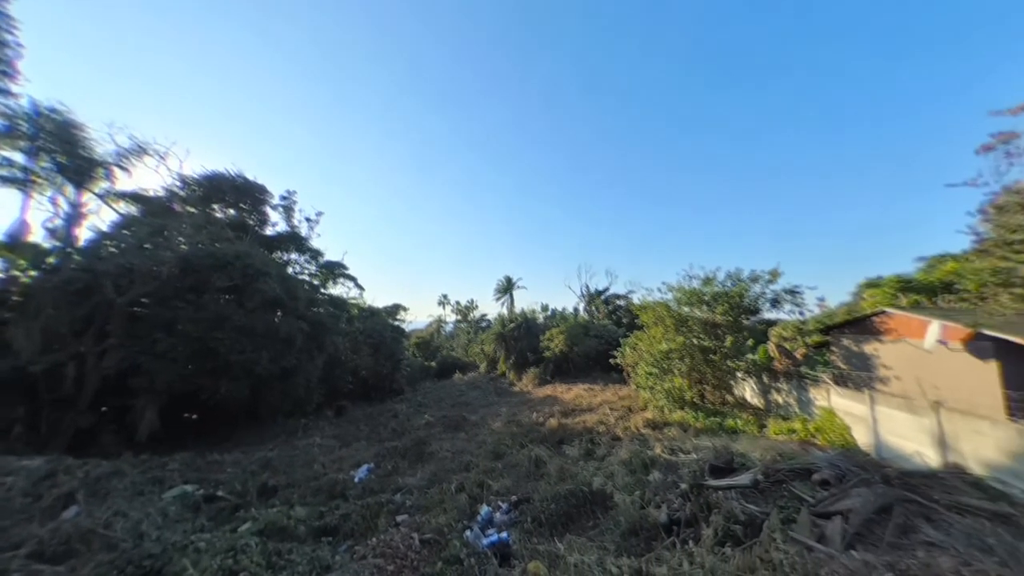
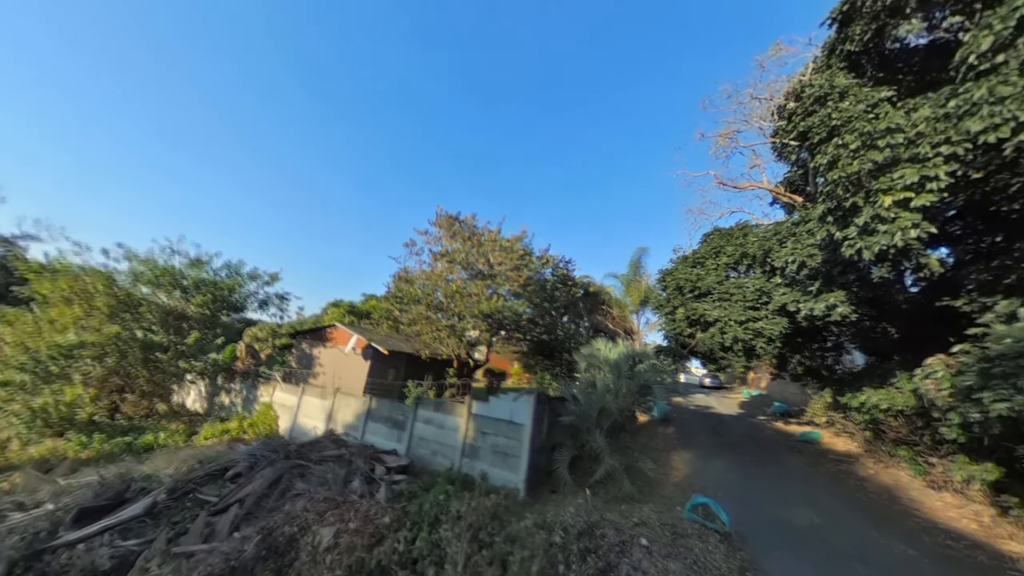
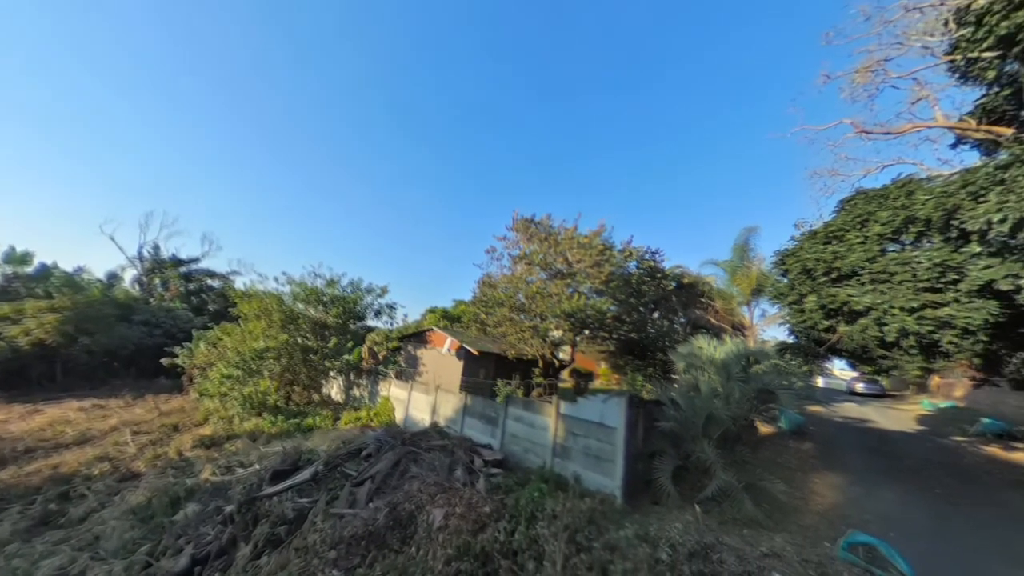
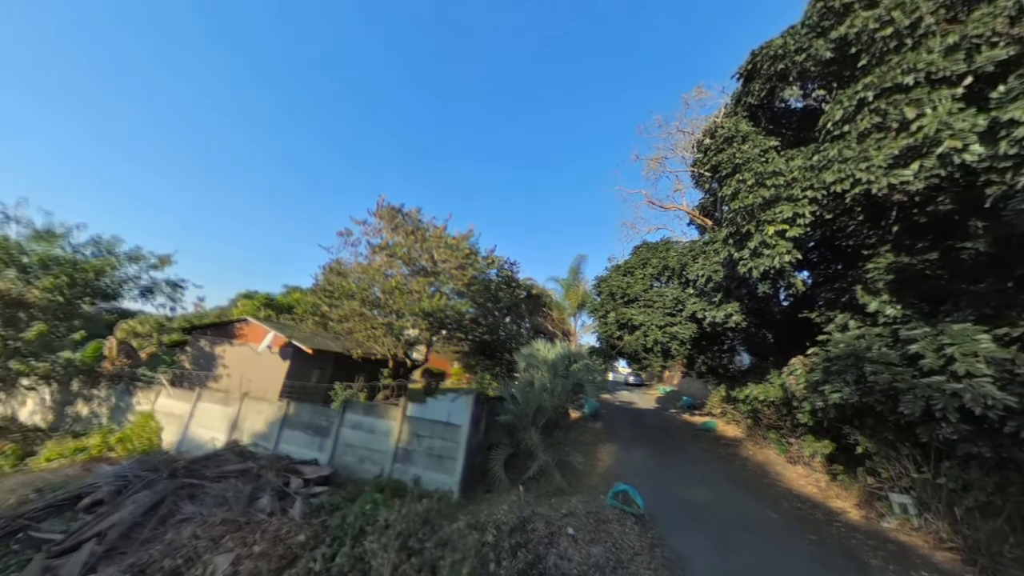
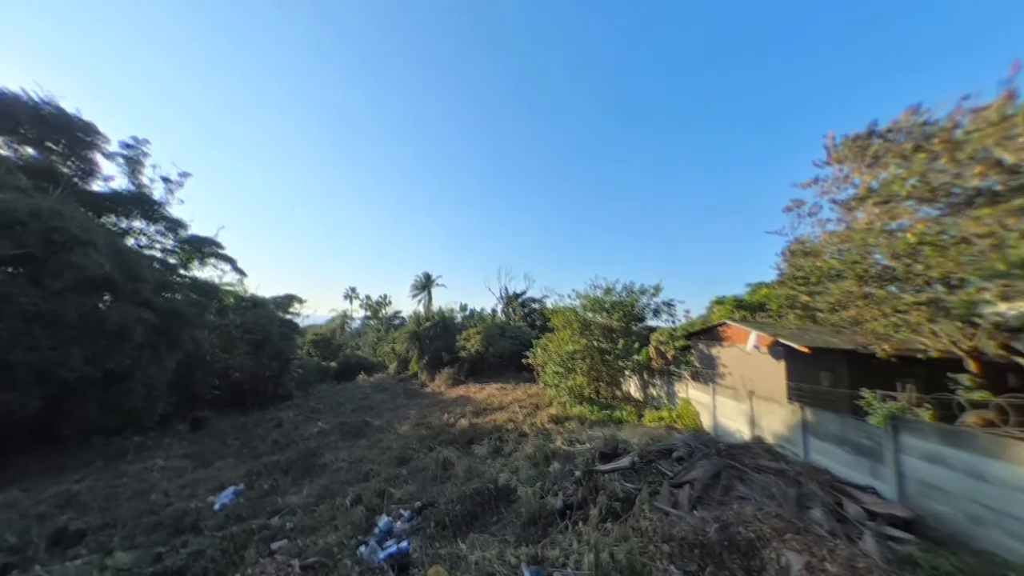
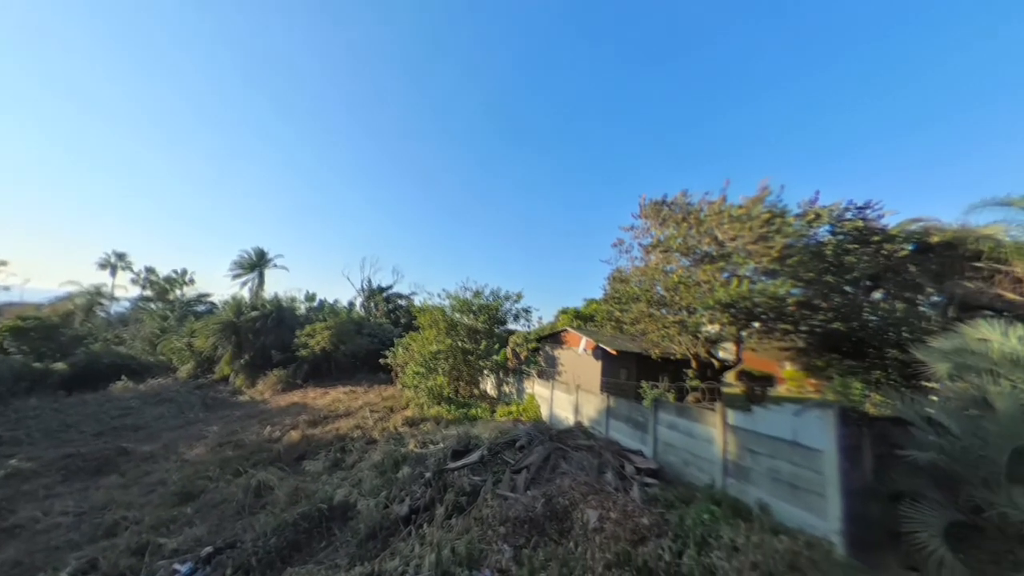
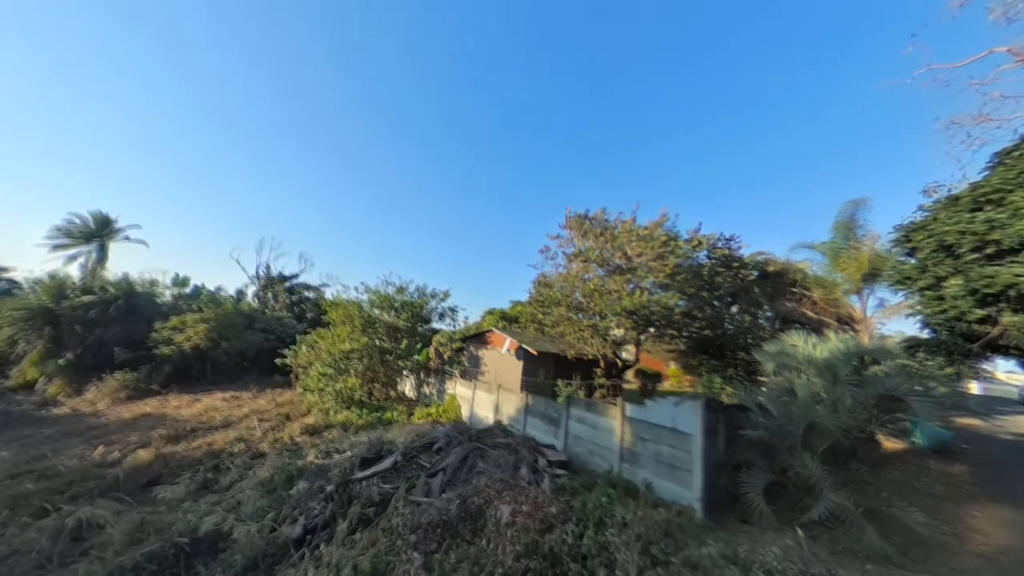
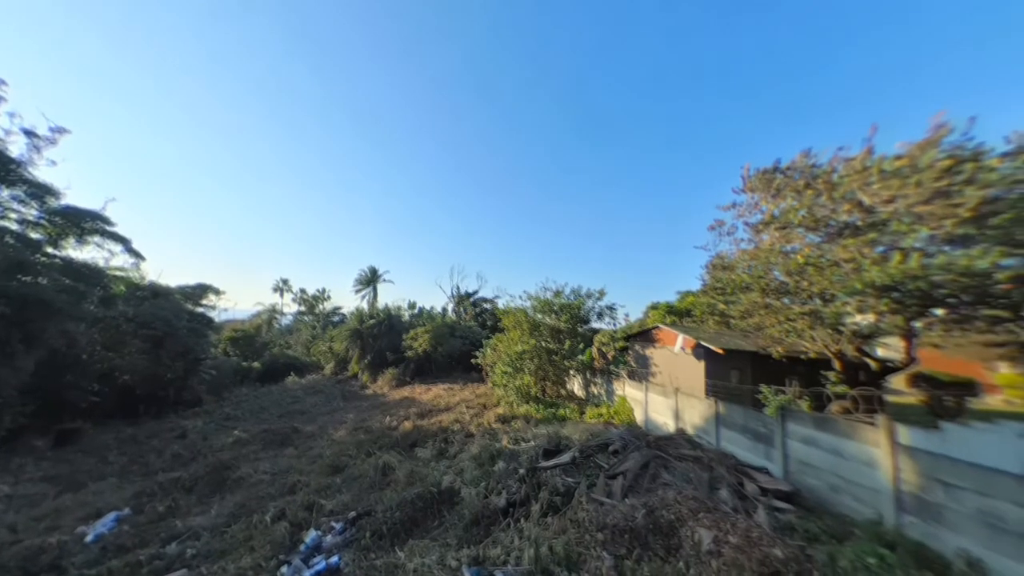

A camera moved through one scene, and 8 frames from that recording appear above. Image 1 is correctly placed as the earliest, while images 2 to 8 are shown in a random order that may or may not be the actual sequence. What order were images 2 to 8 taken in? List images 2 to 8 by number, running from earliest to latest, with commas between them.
5, 8, 6, 7, 3, 2, 4
